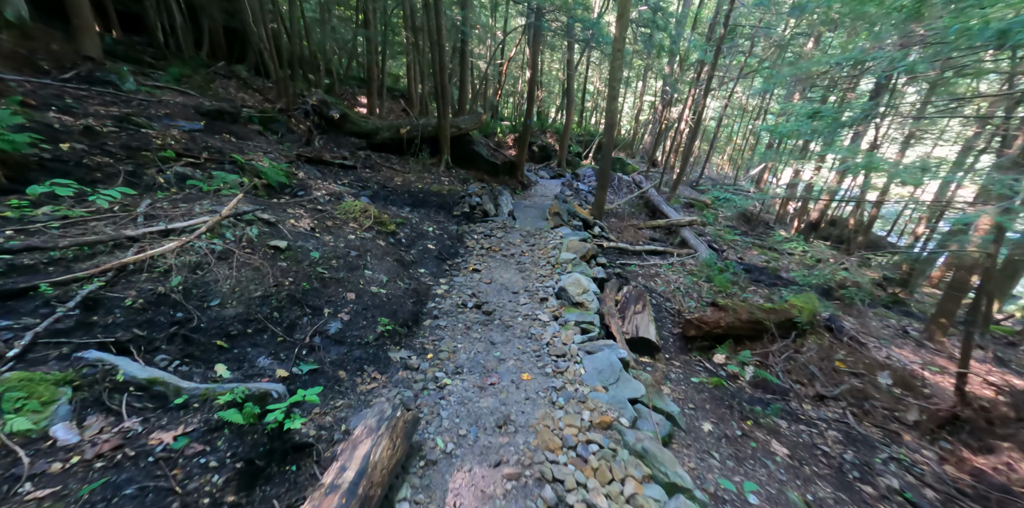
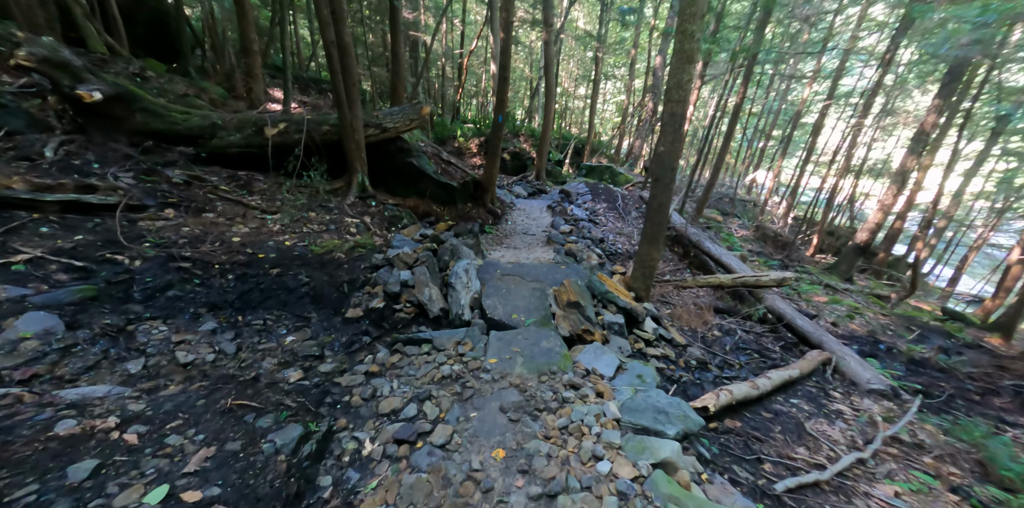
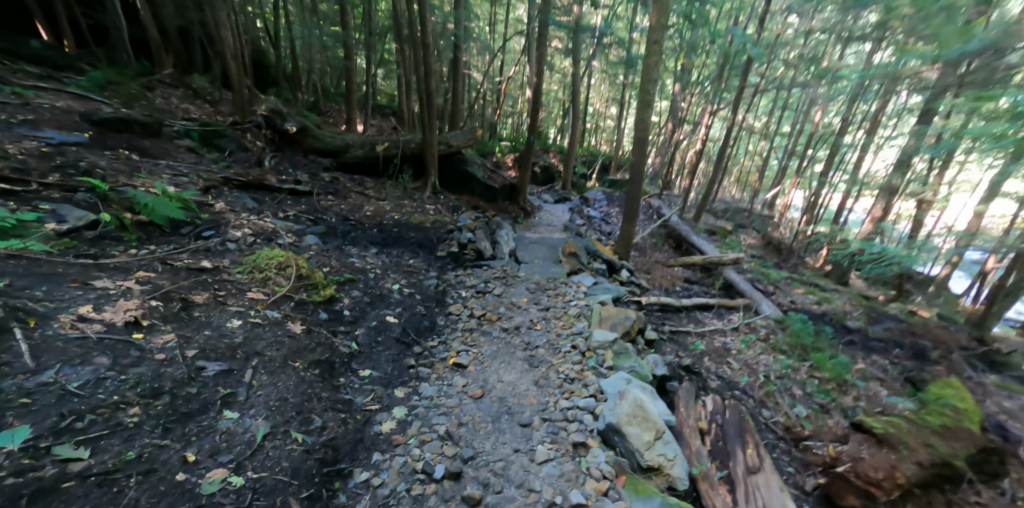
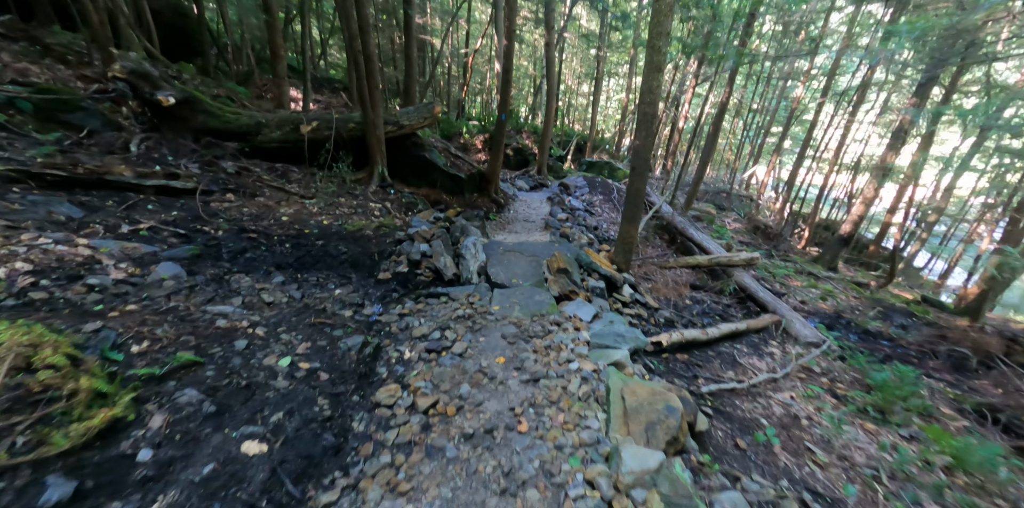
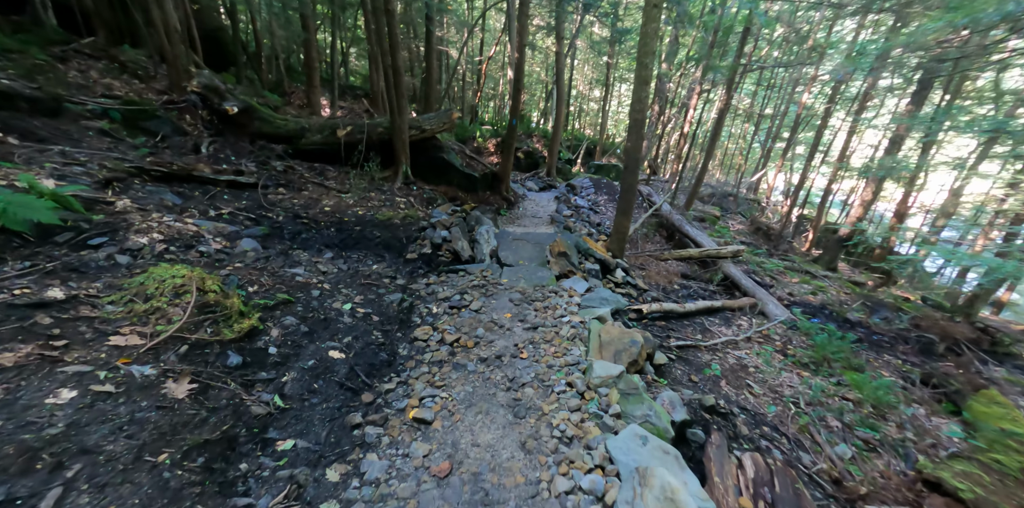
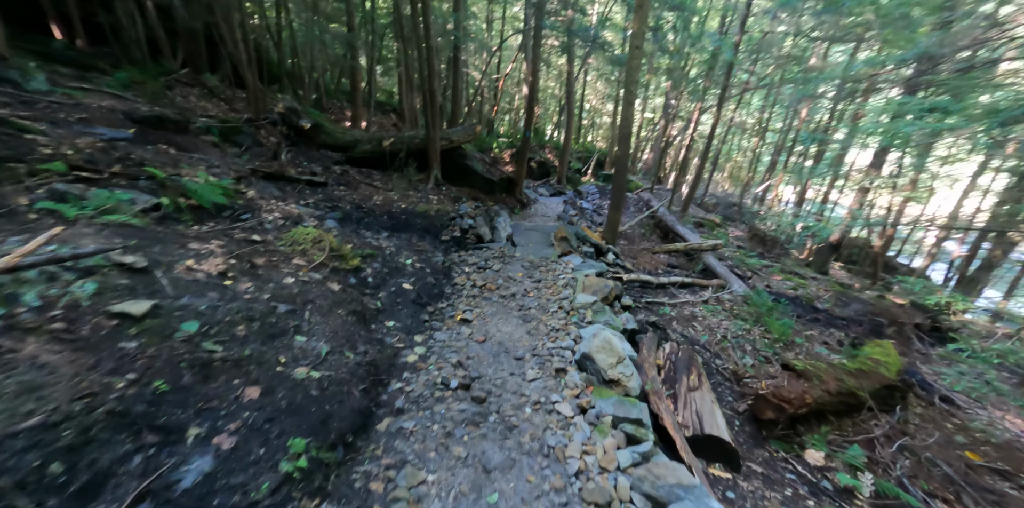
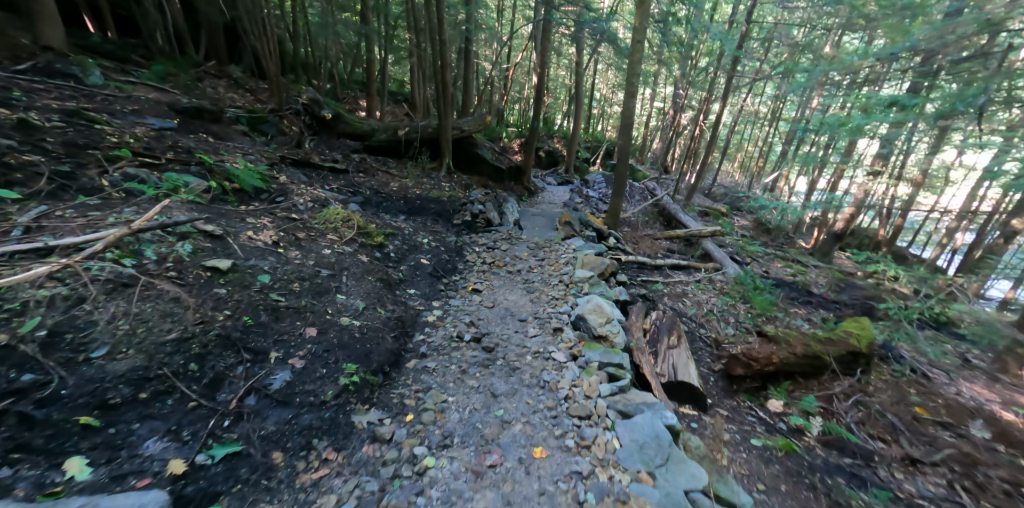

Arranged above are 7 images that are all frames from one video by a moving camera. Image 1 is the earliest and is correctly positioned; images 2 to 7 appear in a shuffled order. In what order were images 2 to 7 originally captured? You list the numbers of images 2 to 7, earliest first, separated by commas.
7, 6, 3, 5, 4, 2
